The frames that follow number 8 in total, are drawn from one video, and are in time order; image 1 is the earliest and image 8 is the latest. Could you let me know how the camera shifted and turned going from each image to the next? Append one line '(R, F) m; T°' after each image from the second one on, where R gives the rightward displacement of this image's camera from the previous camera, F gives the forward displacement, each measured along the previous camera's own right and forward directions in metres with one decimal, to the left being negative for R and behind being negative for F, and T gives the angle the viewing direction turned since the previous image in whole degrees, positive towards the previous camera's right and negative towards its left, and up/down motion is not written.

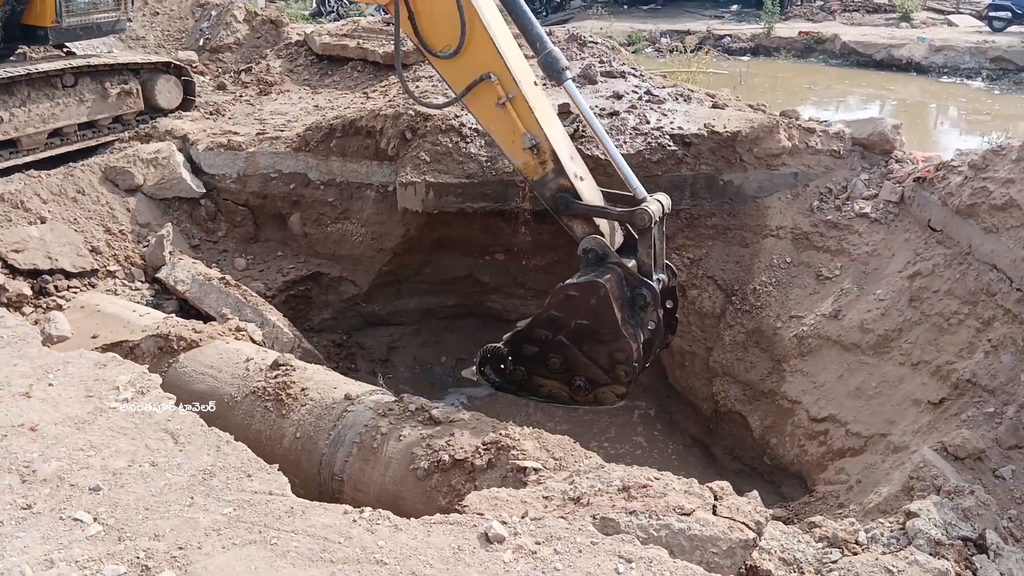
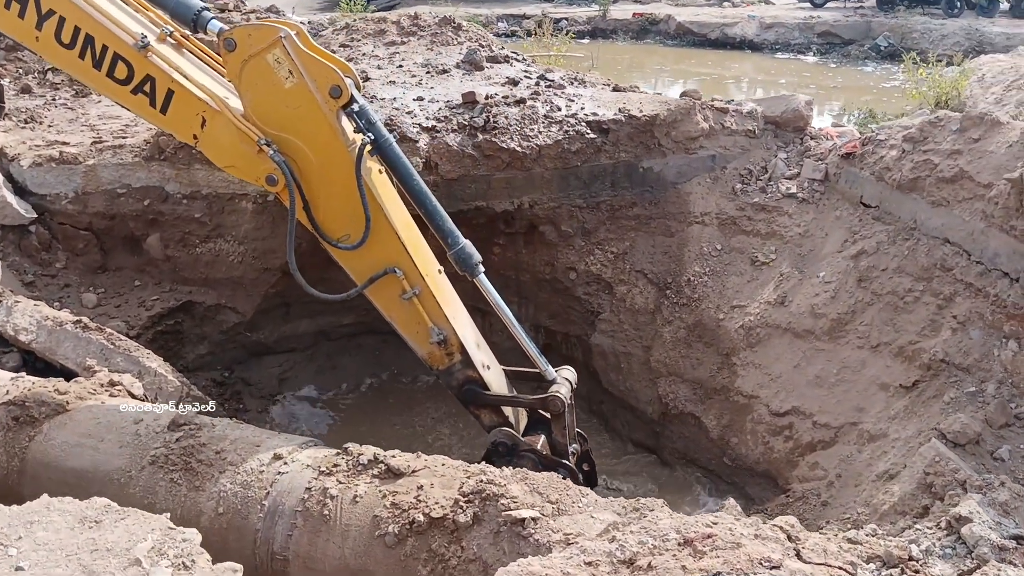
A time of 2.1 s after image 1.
(-0.5, +0.6) m; +12°
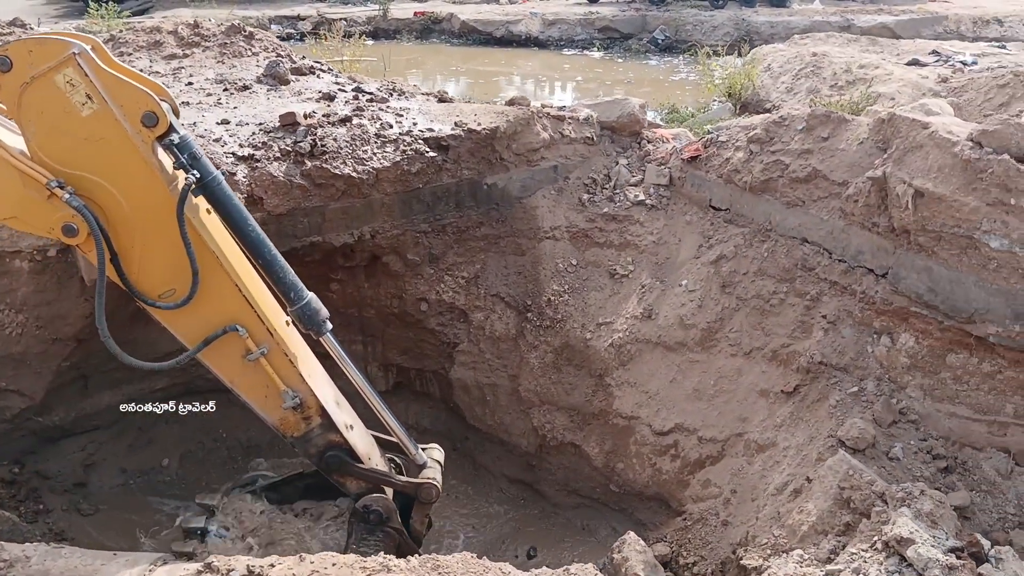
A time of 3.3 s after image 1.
(-0.3, +0.5) m; +14°
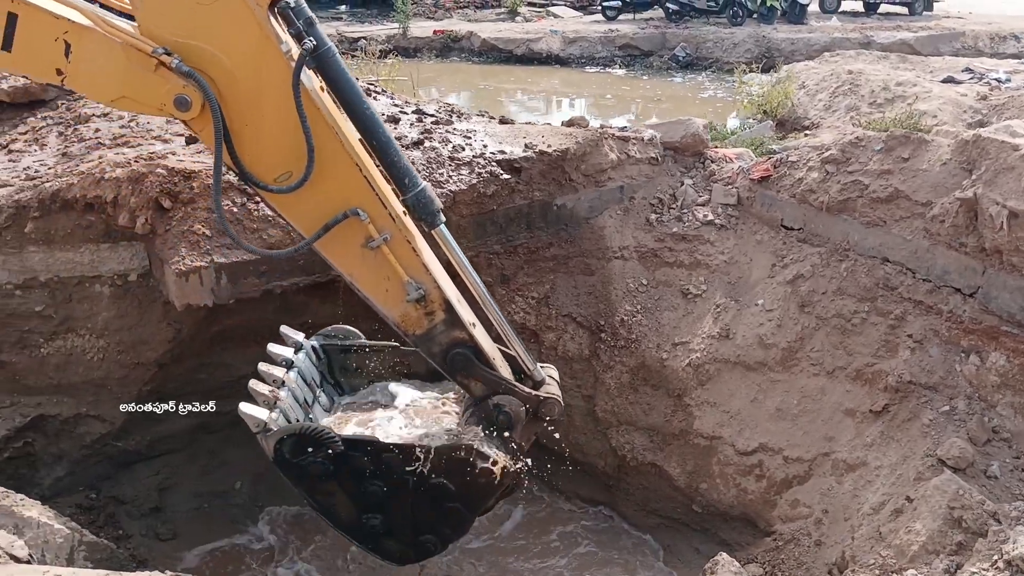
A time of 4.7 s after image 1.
(-0.4, 0.0) m; +1°
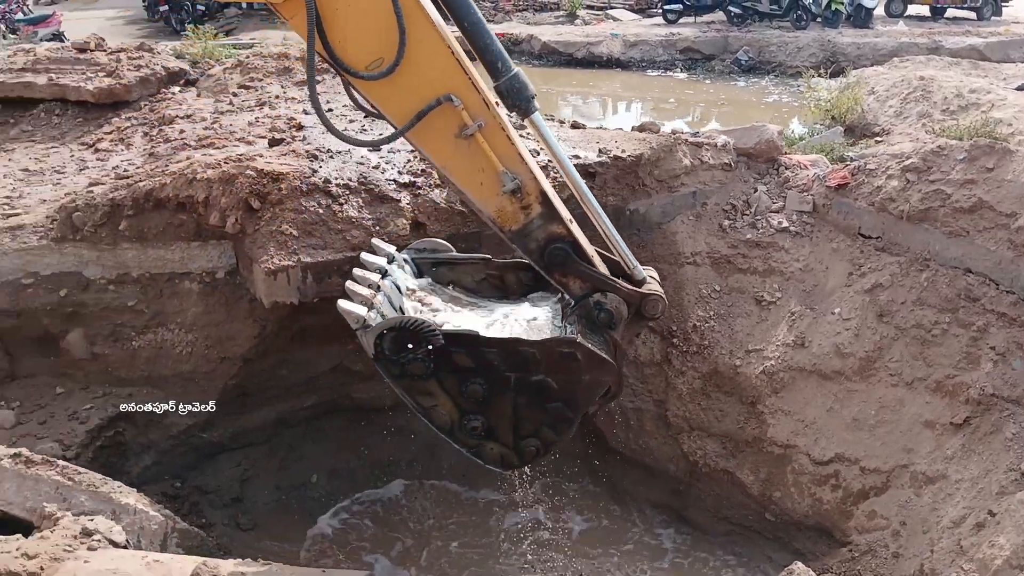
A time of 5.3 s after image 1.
(-0.1, -0.1) m; -3°
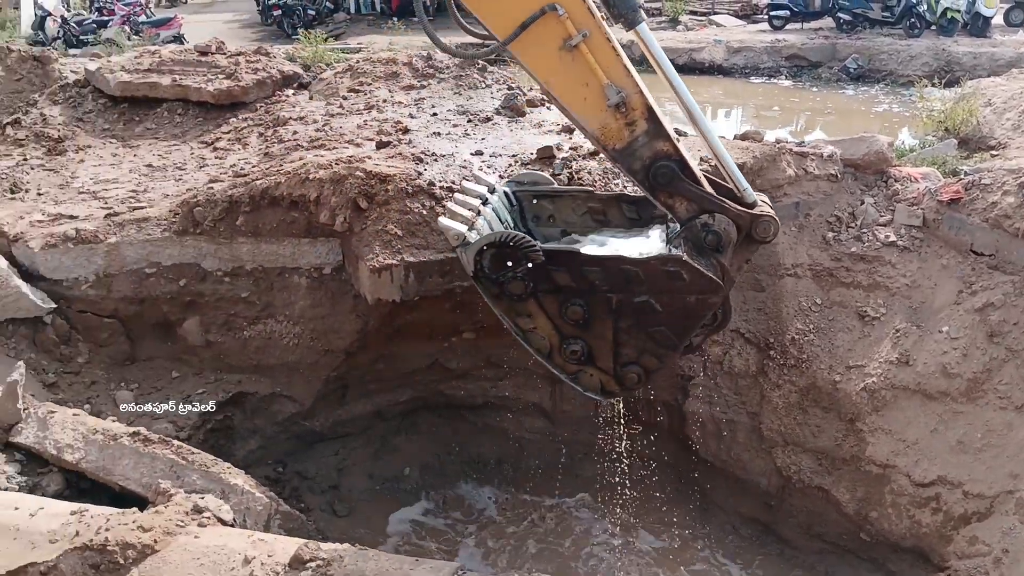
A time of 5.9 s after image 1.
(0.0, -0.1) m; -6°
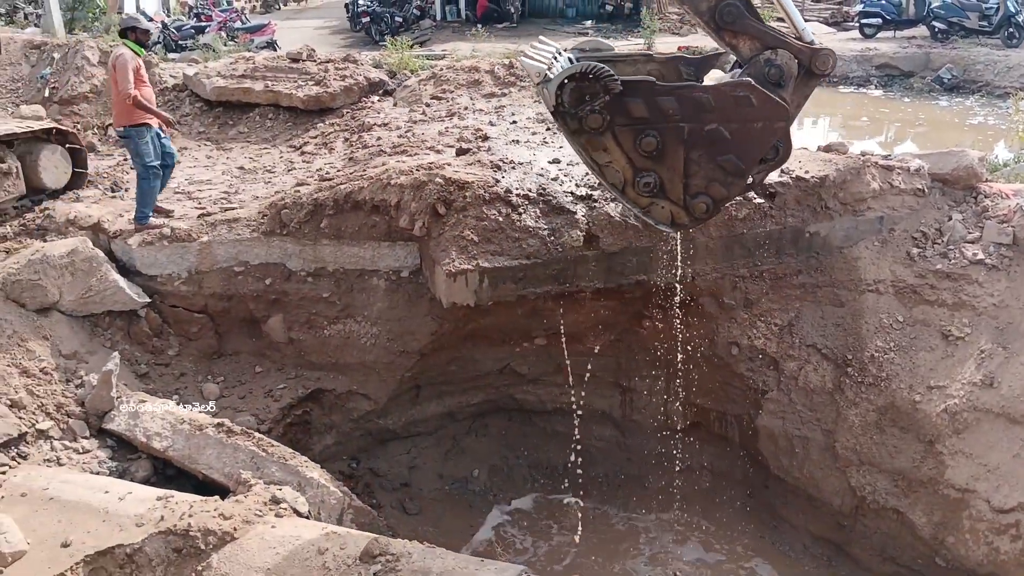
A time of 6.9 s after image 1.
(0.0, -0.1) m; -5°
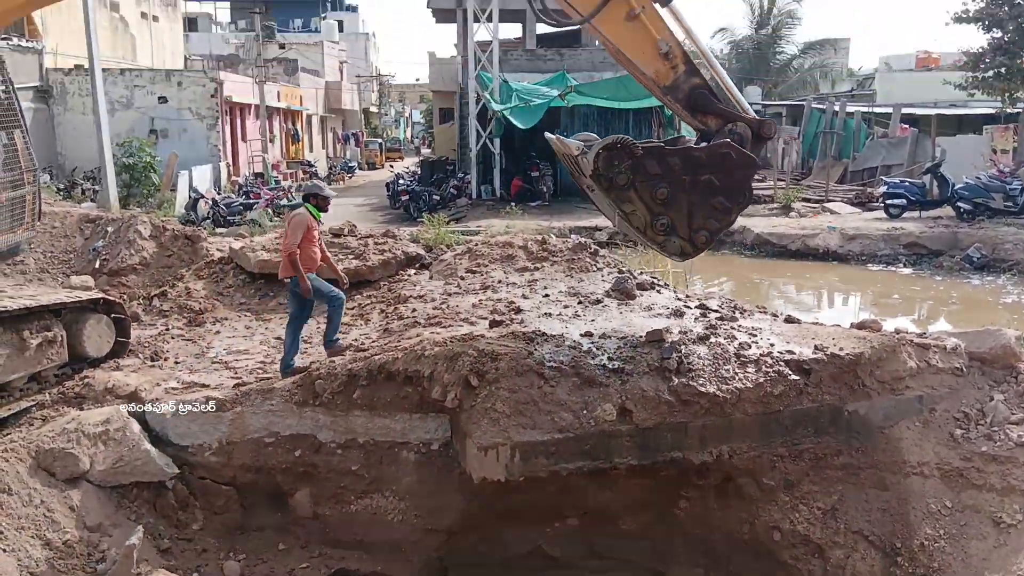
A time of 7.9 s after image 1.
(0.0, 0.0) m; -2°
